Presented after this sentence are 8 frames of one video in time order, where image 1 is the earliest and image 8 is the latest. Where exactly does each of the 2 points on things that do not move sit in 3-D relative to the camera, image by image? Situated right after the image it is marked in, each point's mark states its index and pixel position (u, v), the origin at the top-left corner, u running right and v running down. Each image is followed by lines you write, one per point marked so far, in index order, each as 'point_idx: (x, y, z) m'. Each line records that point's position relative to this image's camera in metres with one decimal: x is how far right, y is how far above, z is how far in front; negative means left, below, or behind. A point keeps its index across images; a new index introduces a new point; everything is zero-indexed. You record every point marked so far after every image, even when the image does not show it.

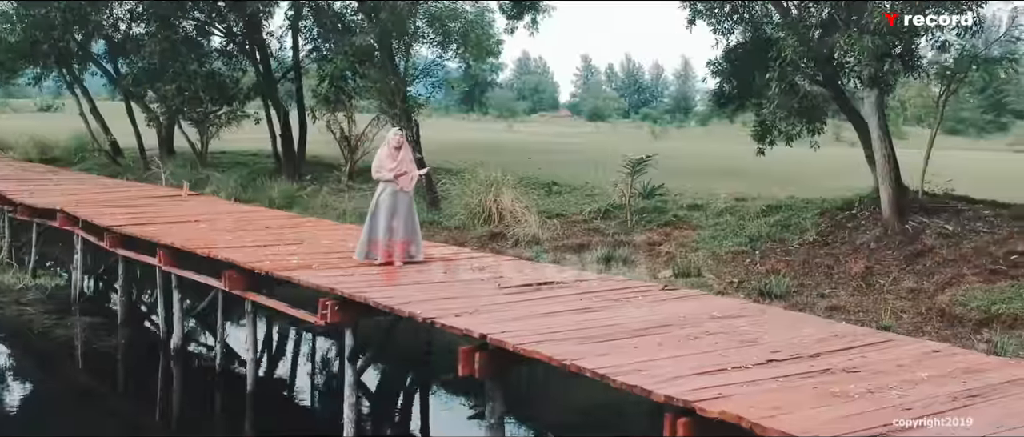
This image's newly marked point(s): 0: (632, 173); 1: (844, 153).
0: (+1.3, +0.5, +10.7) m
1: (+3.3, +0.7, +9.8) m
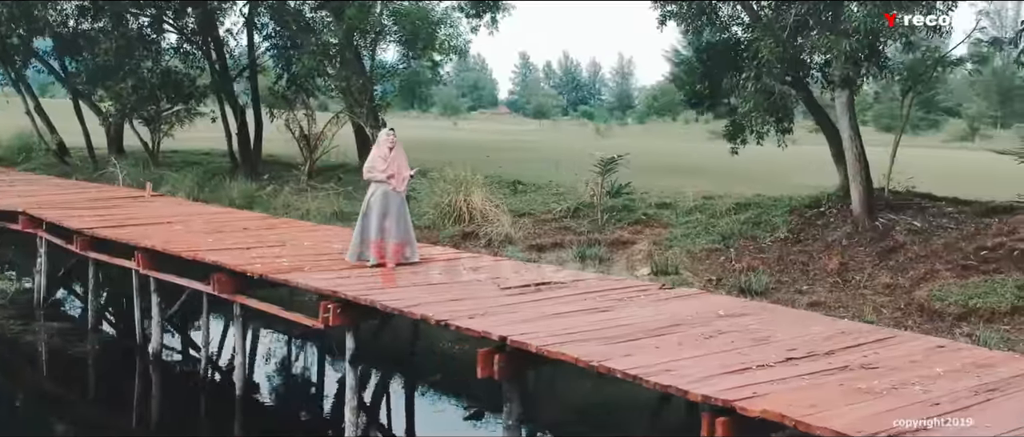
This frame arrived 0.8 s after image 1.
0: (+1.0, +0.5, +10.8) m
1: (+3.0, +0.8, +10.0) m
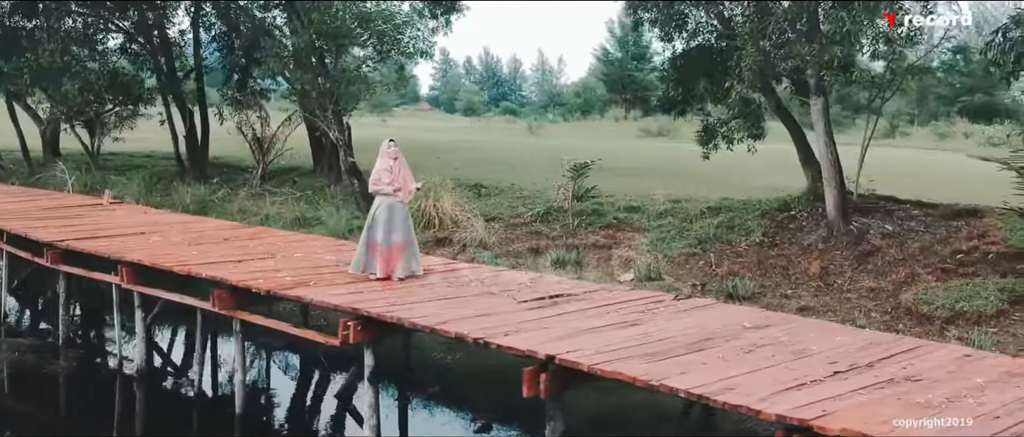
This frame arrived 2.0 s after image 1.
0: (+0.7, +0.5, +10.8) m
1: (+2.8, +0.7, +10.2) m
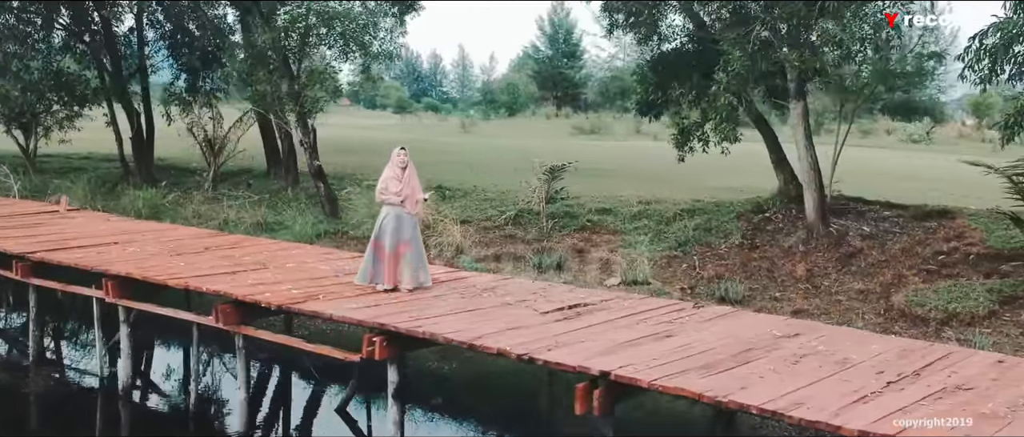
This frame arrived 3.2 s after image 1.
0: (+0.4, +0.4, +10.8) m
1: (+2.5, +0.7, +10.3) m
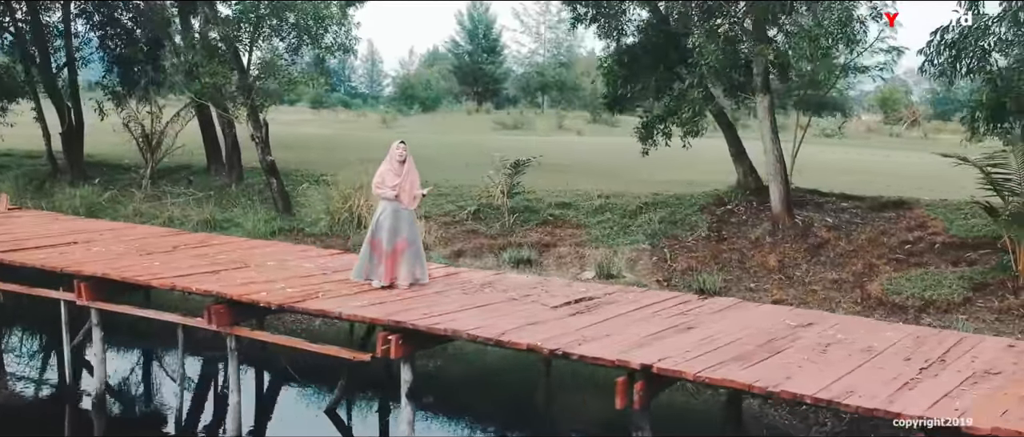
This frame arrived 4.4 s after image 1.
0: (0.0, +0.5, +10.7) m
1: (+2.1, +0.8, +10.4) m
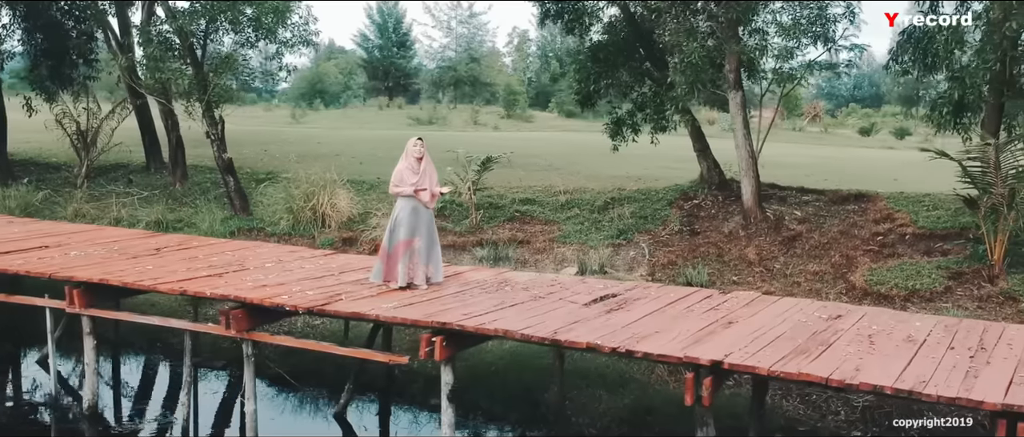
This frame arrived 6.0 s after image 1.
0: (-0.3, +0.5, +10.6) m
1: (+1.8, +0.9, +10.5) m
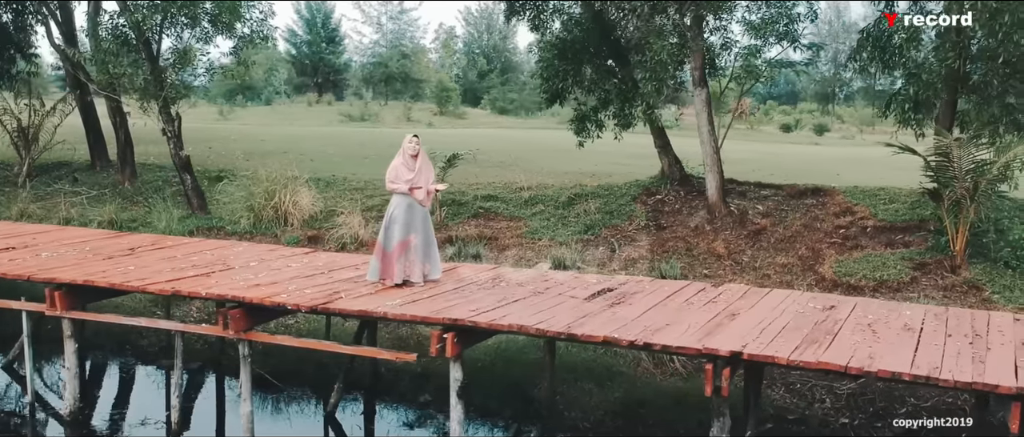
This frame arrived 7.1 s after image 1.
0: (-0.7, +0.6, +10.6) m
1: (+1.4, +0.9, +10.7) m
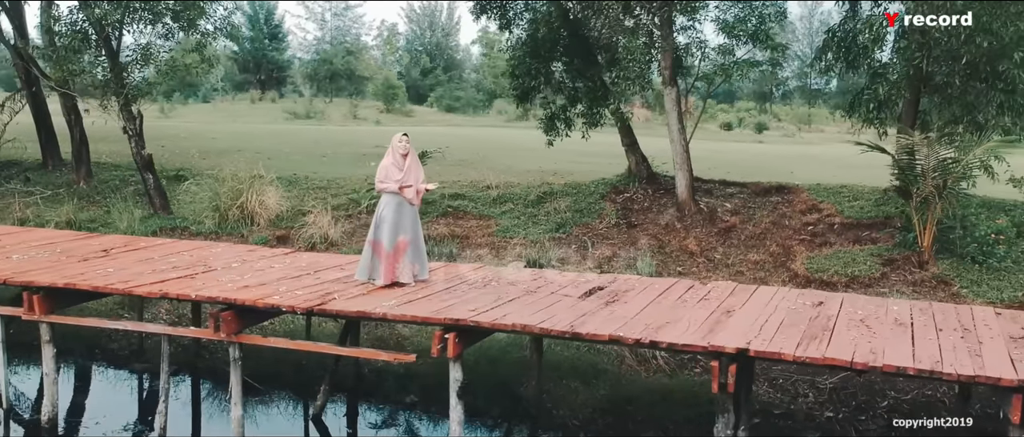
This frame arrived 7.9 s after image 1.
0: (-1.0, +0.6, +10.6) m
1: (+1.1, +0.9, +10.8) m
